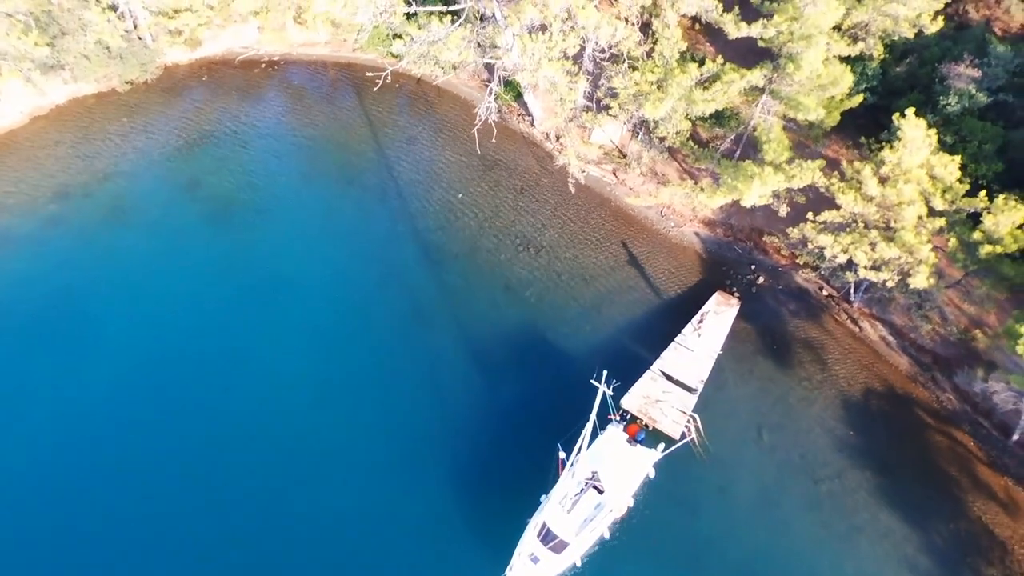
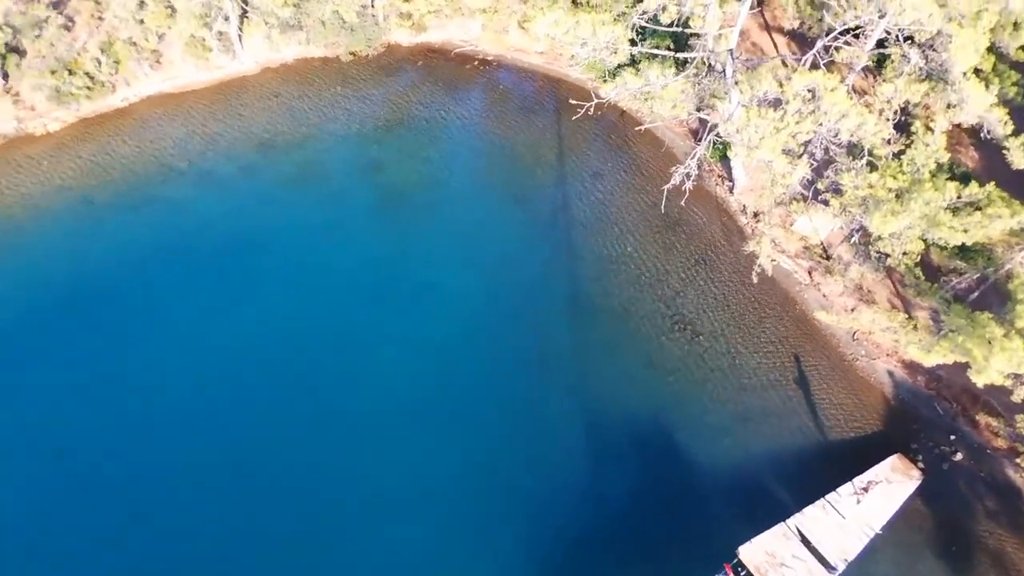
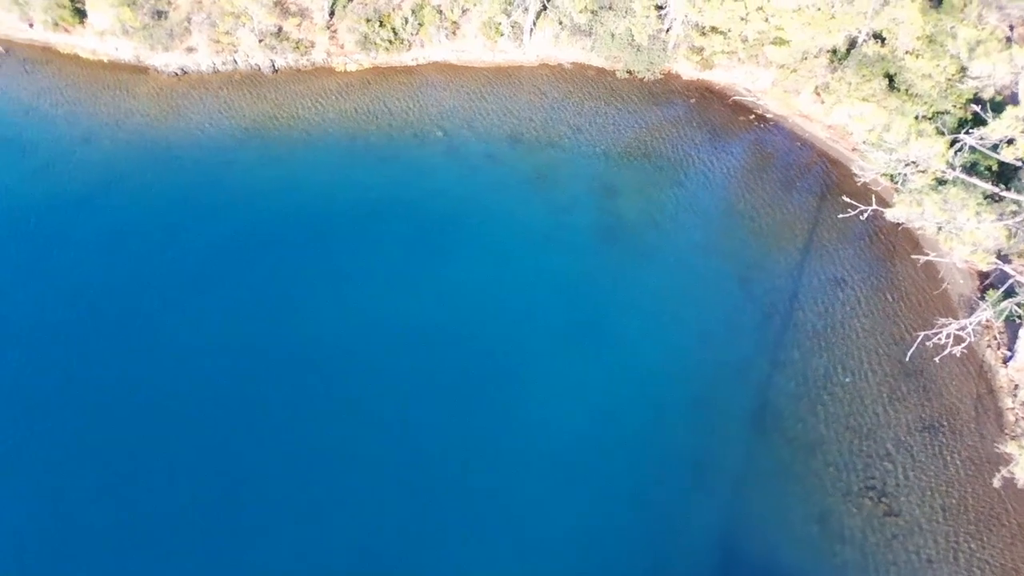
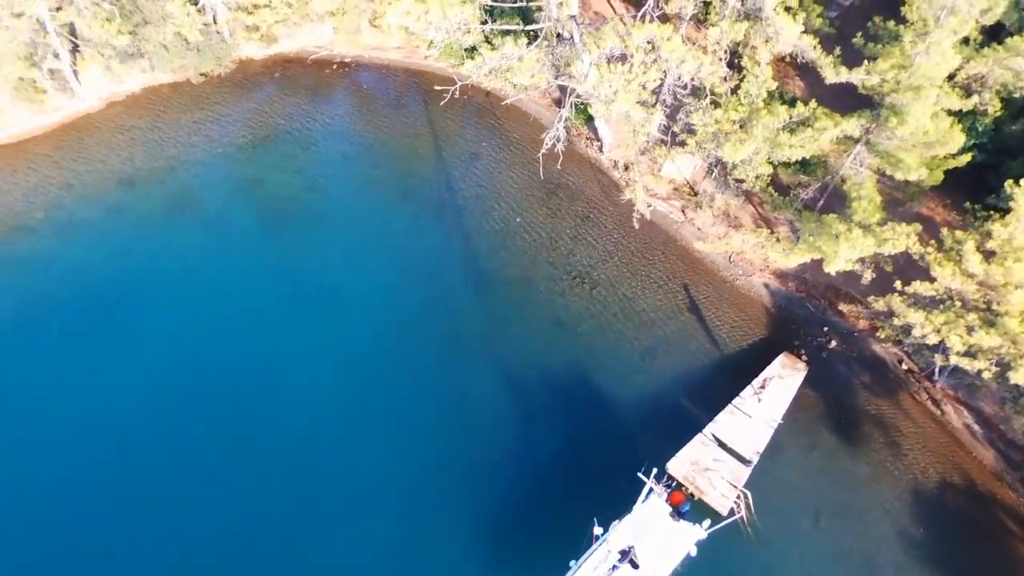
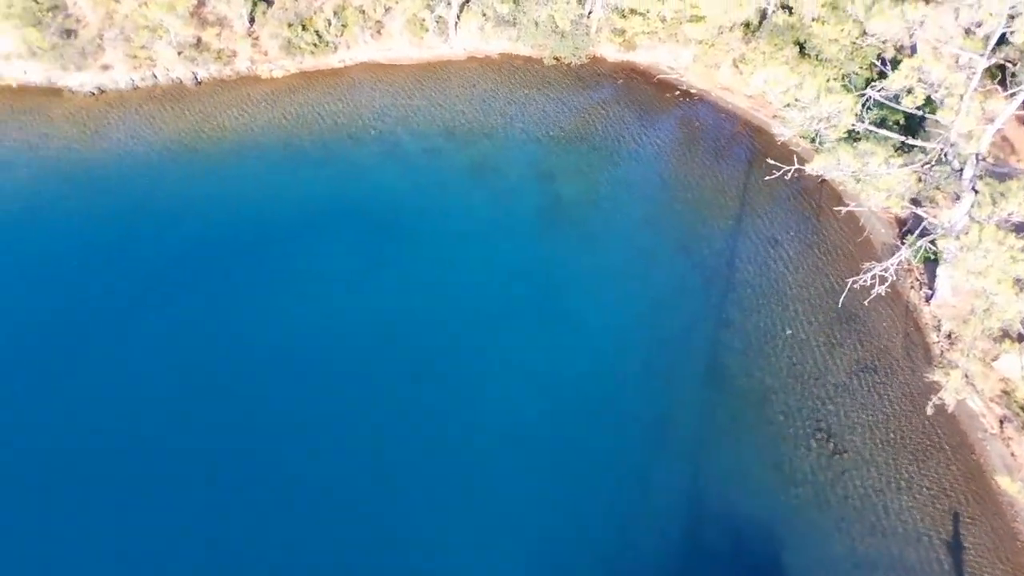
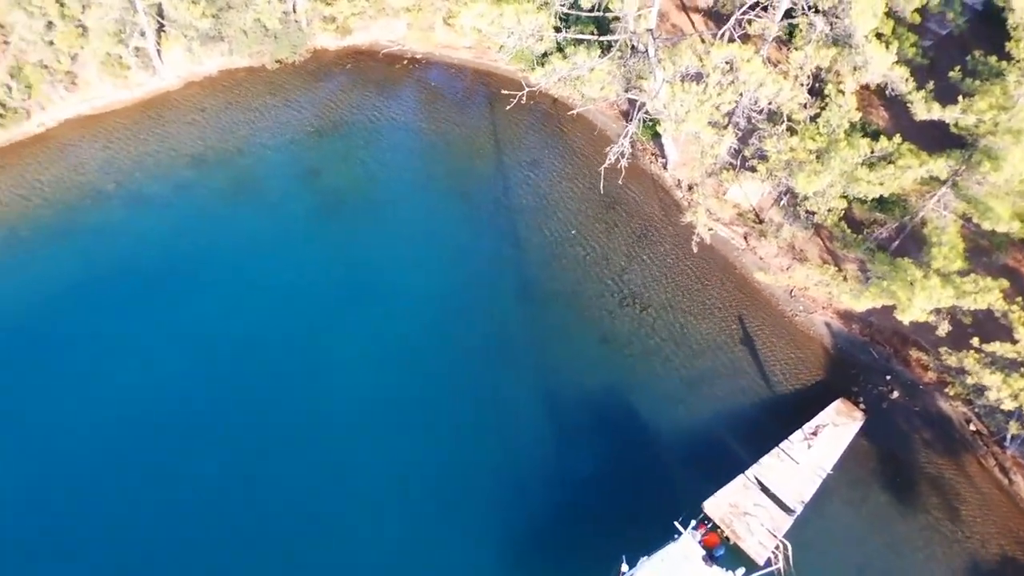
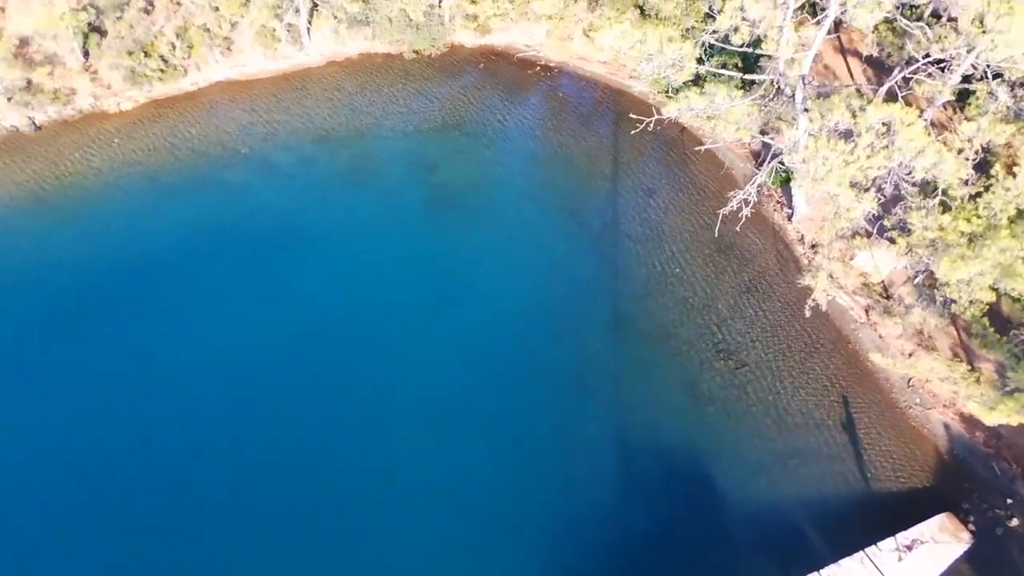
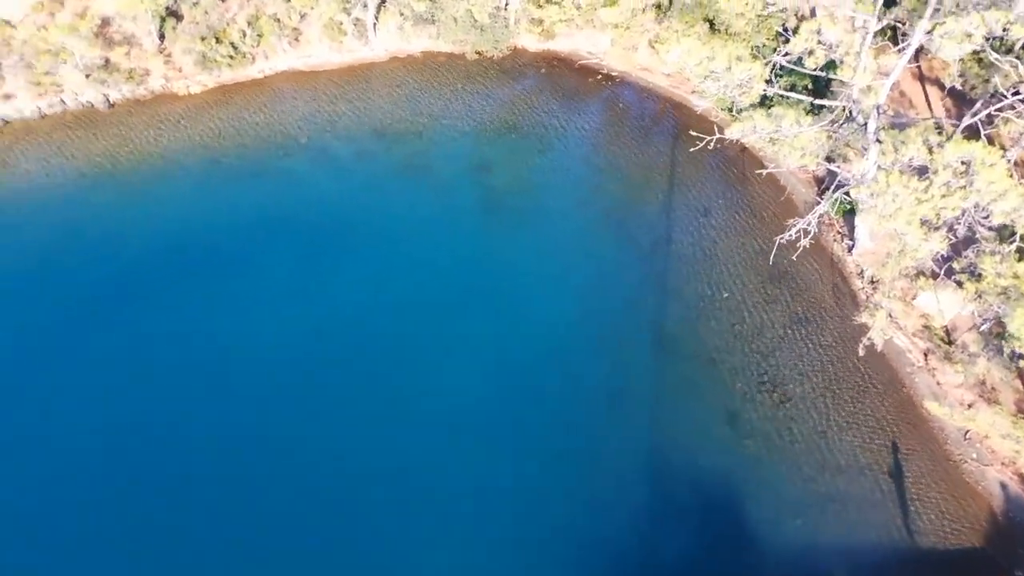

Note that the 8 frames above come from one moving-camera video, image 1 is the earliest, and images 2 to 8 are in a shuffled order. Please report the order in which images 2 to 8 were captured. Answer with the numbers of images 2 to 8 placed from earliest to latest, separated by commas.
4, 6, 2, 7, 8, 5, 3
